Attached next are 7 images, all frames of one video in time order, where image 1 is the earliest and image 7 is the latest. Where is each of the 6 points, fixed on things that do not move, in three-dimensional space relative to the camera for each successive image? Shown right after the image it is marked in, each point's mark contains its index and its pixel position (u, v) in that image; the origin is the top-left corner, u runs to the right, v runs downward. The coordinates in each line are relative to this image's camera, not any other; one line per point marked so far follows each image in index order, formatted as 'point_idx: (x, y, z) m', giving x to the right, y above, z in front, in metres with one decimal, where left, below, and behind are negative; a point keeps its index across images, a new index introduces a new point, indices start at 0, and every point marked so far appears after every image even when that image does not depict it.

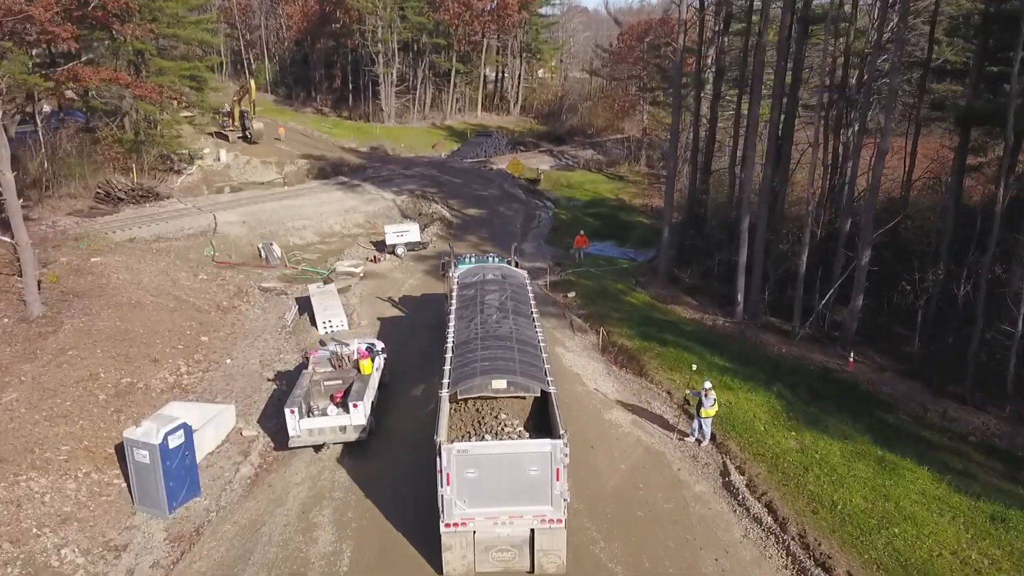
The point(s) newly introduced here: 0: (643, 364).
0: (+2.8, -1.6, +16.9) m
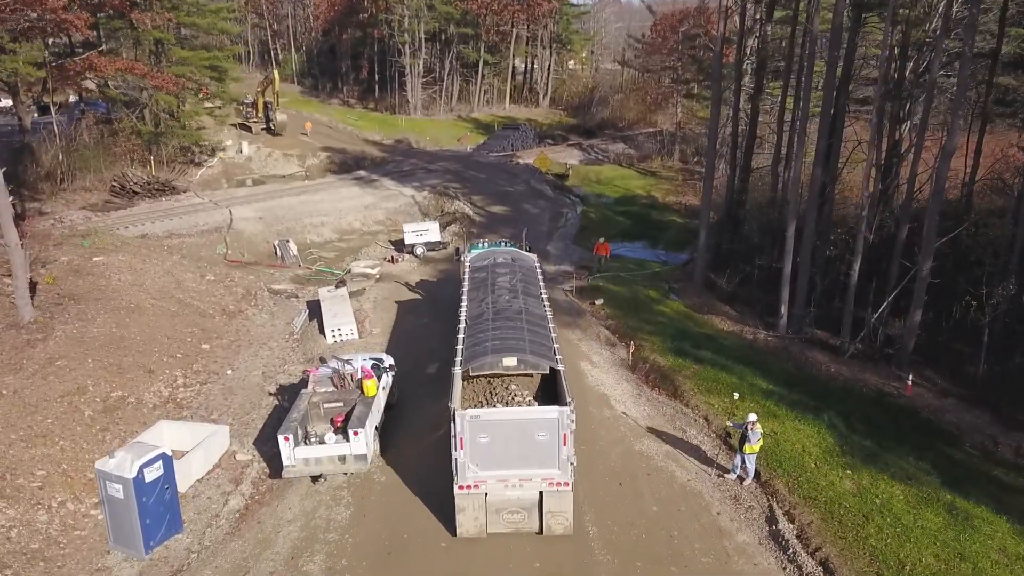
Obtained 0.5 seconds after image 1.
0: (+3.2, -1.9, +15.4) m
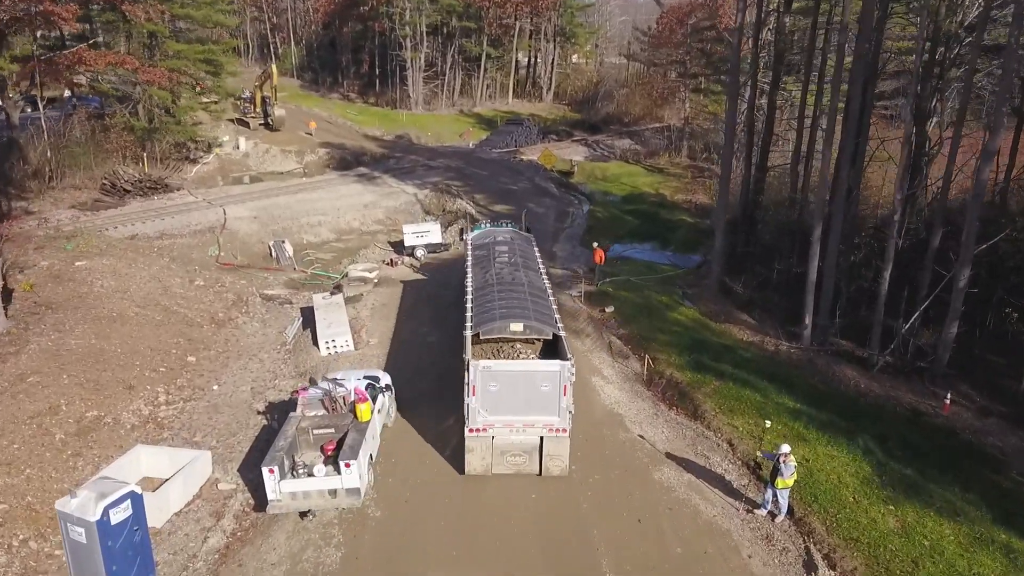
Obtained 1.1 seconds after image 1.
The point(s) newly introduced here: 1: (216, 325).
0: (+3.3, -2.1, +14.2) m
1: (-7.0, -0.9, +18.8) m
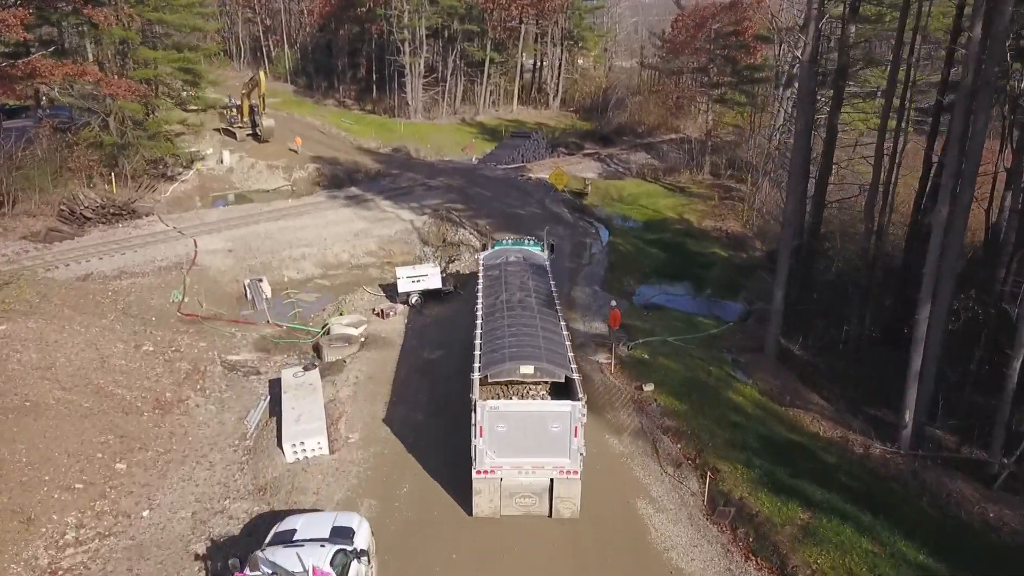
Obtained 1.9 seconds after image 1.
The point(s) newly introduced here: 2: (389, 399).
0: (+3.6, -3.5, +10.6) m
1: (-6.6, -2.3, +15.1) m
2: (-2.5, -2.2, +16.0) m
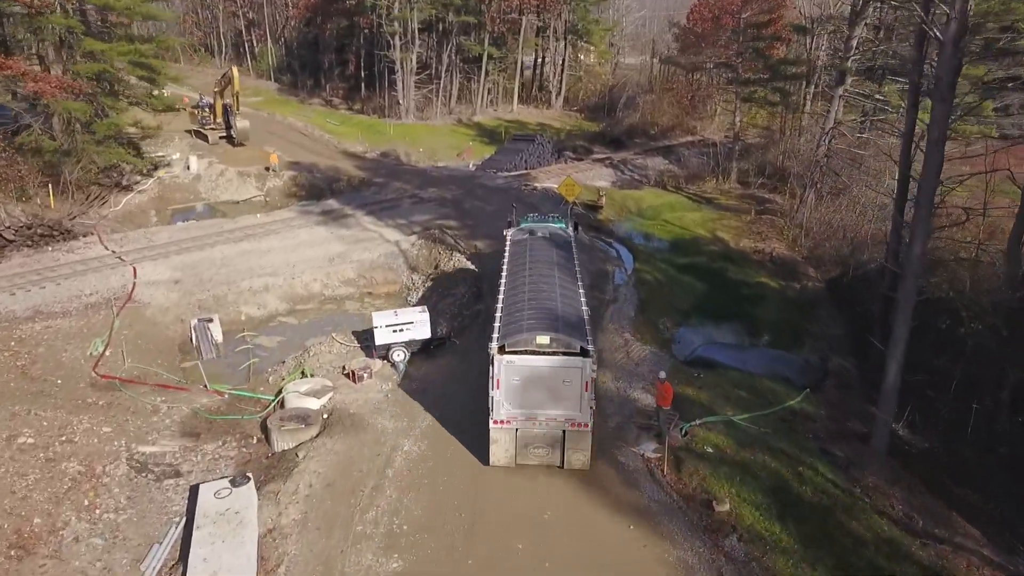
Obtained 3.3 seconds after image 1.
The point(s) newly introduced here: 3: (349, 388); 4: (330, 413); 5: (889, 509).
0: (+3.9, -4.6, +5.9) m
1: (-6.4, -3.4, +10.4) m
2: (-2.3, -3.2, +11.3) m
3: (-3.2, -2.0, +15.8) m
4: (-3.3, -2.3, +14.6) m
5: (+5.3, -3.1, +11.3) m
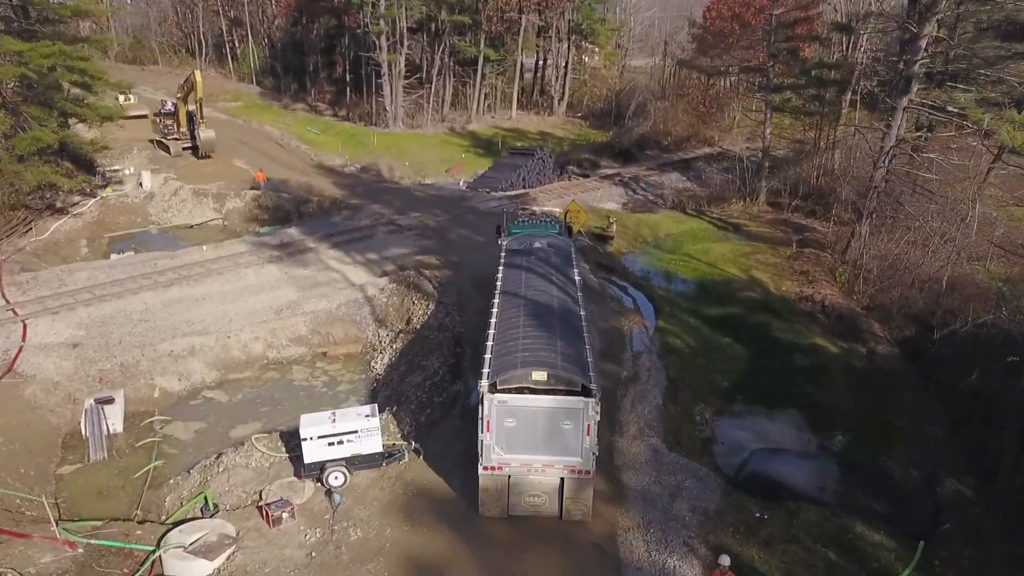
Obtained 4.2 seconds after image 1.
0: (+3.6, -6.1, +1.0) m
1: (-6.7, -4.8, +5.6) m
2: (-2.5, -4.7, +6.5) m
3: (-3.4, -3.4, +11.0) m
4: (-3.6, -3.7, +9.8) m
5: (+5.1, -4.6, +6.4) m
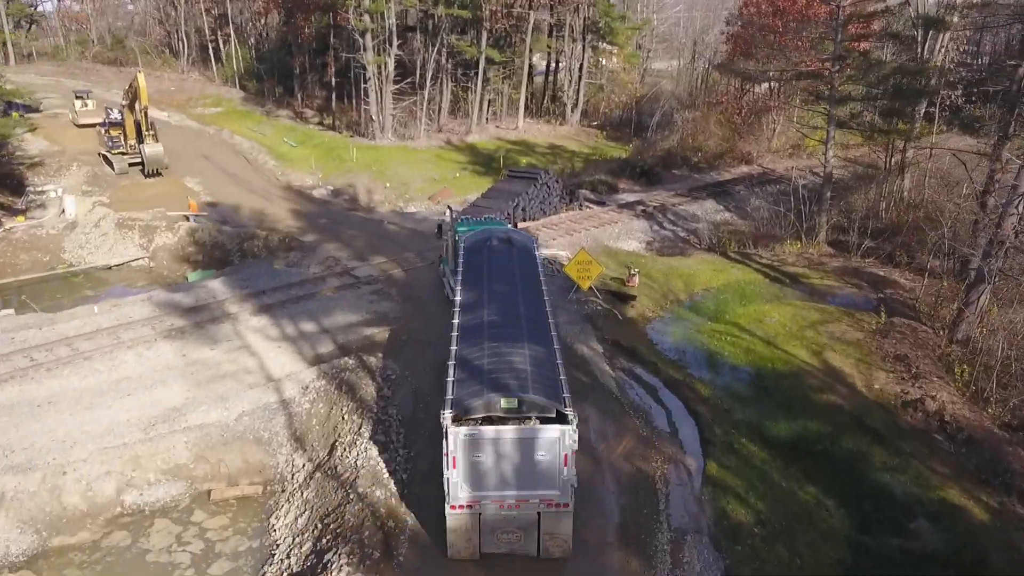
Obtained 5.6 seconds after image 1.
0: (+2.8, -7.9, -5.3) m
1: (-7.4, -6.6, -0.5) m
2: (-3.2, -6.5, +0.2) m
3: (-4.0, -5.2, +4.8) m
4: (-4.2, -5.5, +3.6) m
5: (+4.4, -6.4, 0.0) m
